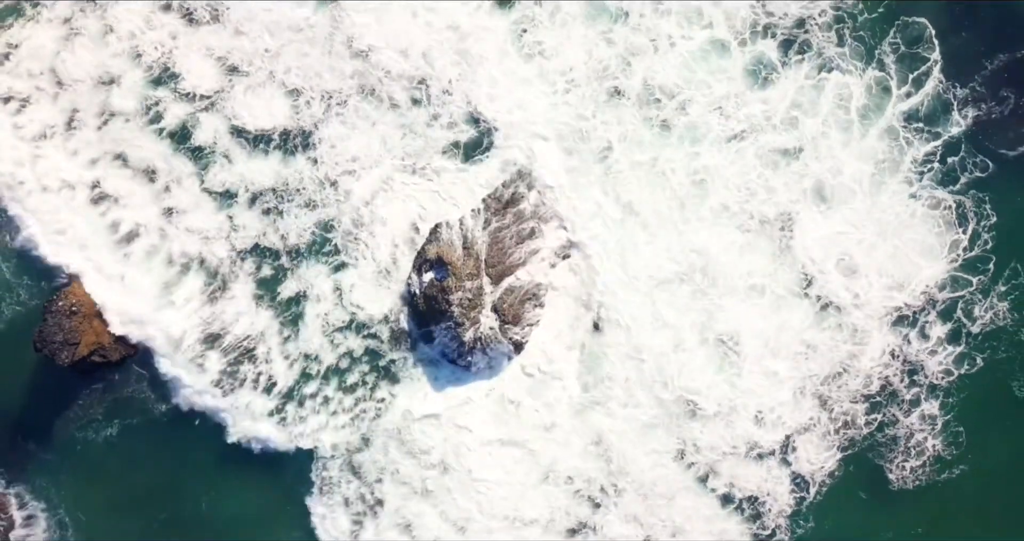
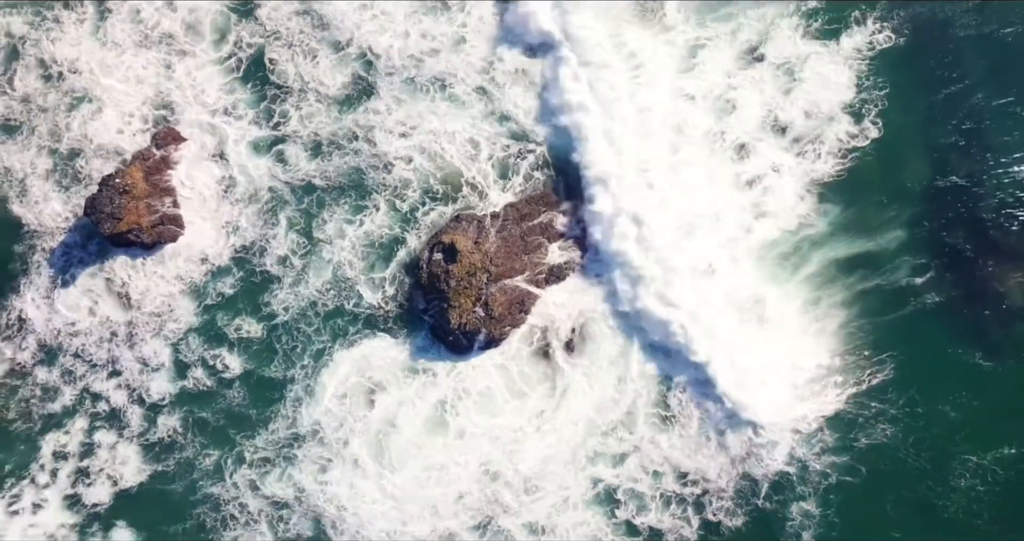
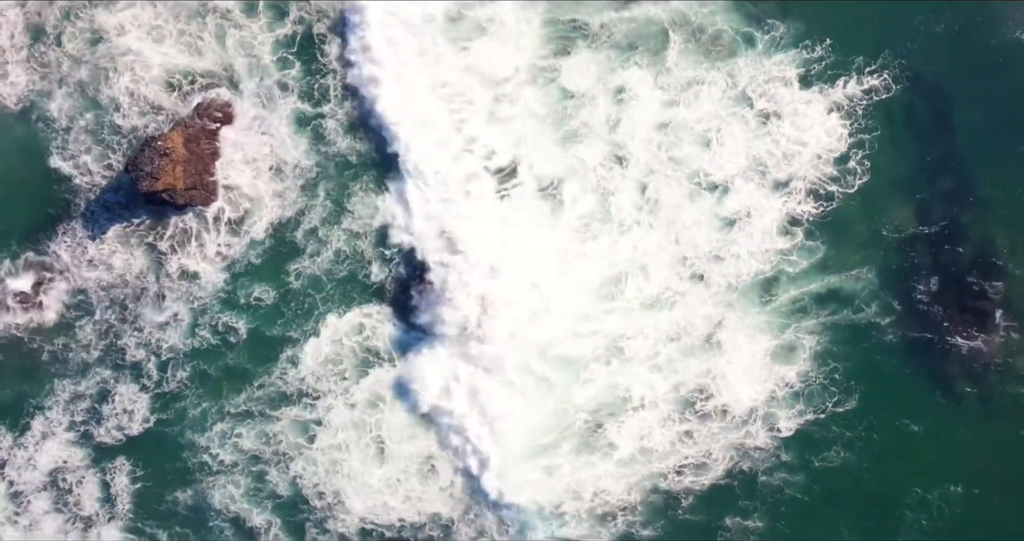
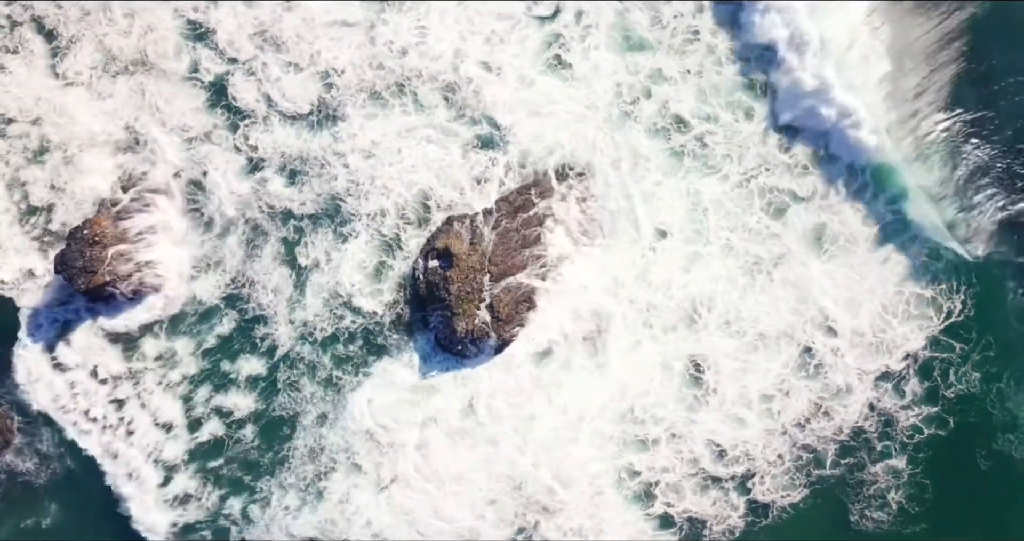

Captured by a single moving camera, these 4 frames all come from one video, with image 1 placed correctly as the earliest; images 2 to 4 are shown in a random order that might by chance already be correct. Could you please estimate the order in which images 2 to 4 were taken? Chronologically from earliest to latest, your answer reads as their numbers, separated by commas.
4, 2, 3
